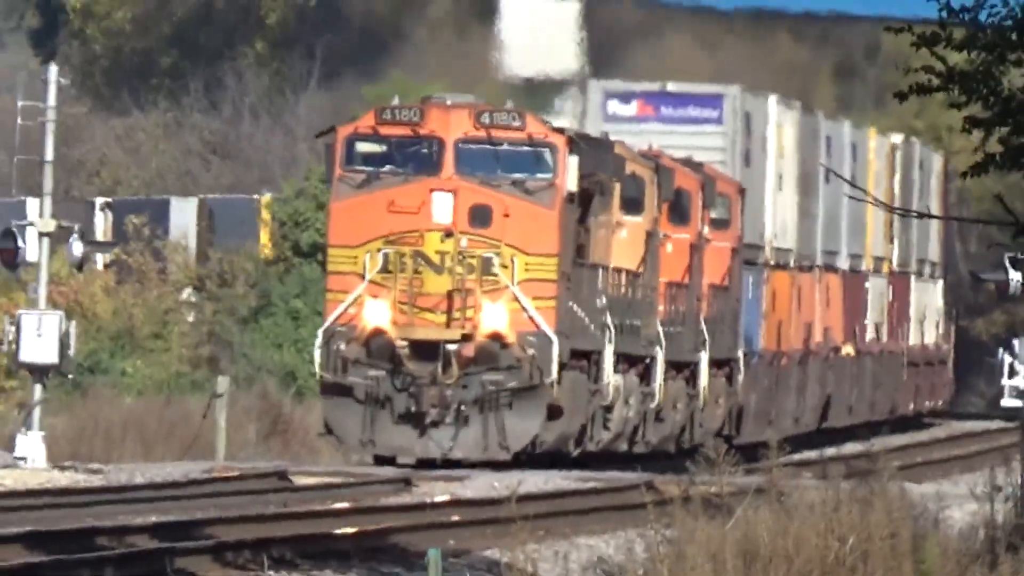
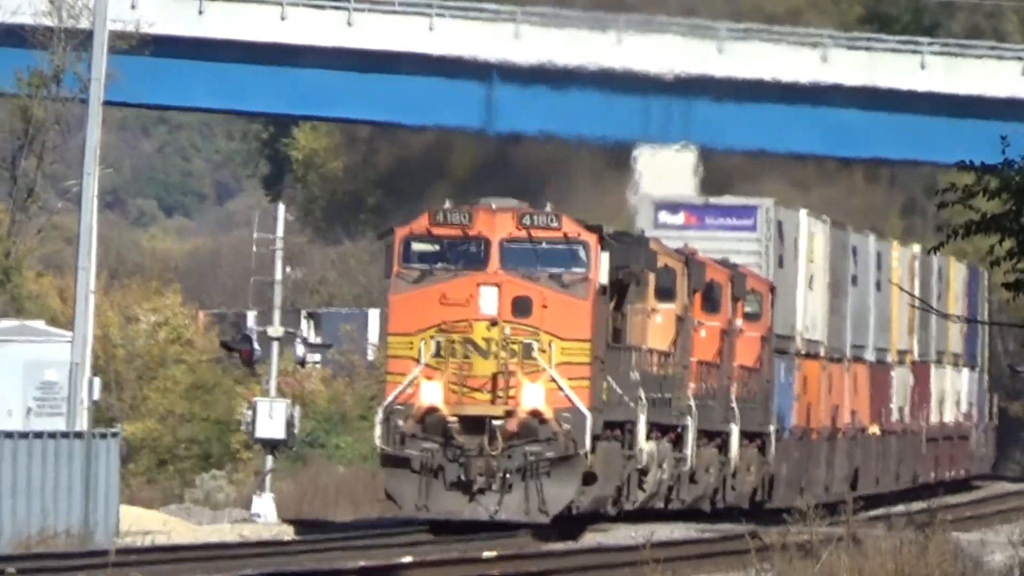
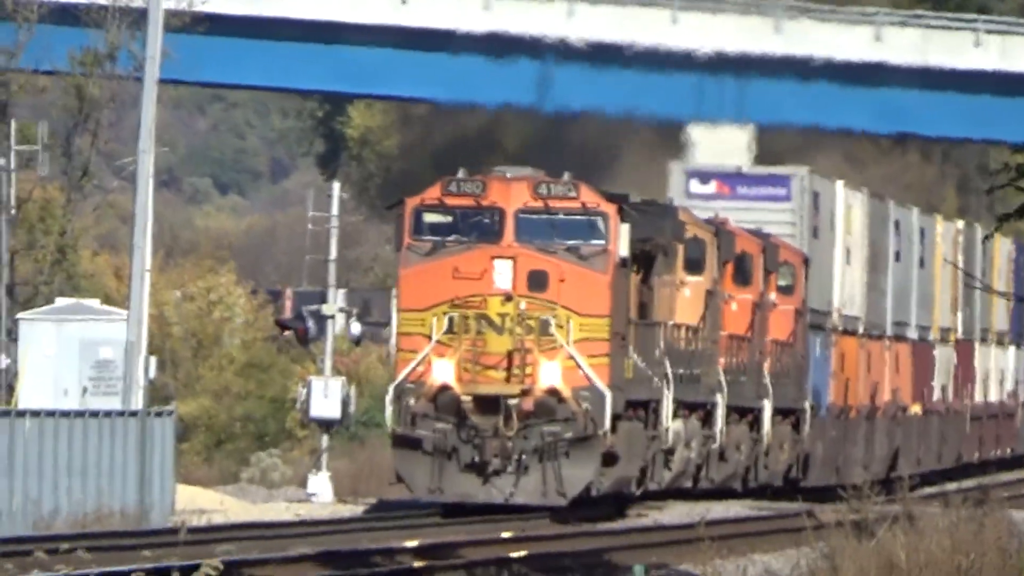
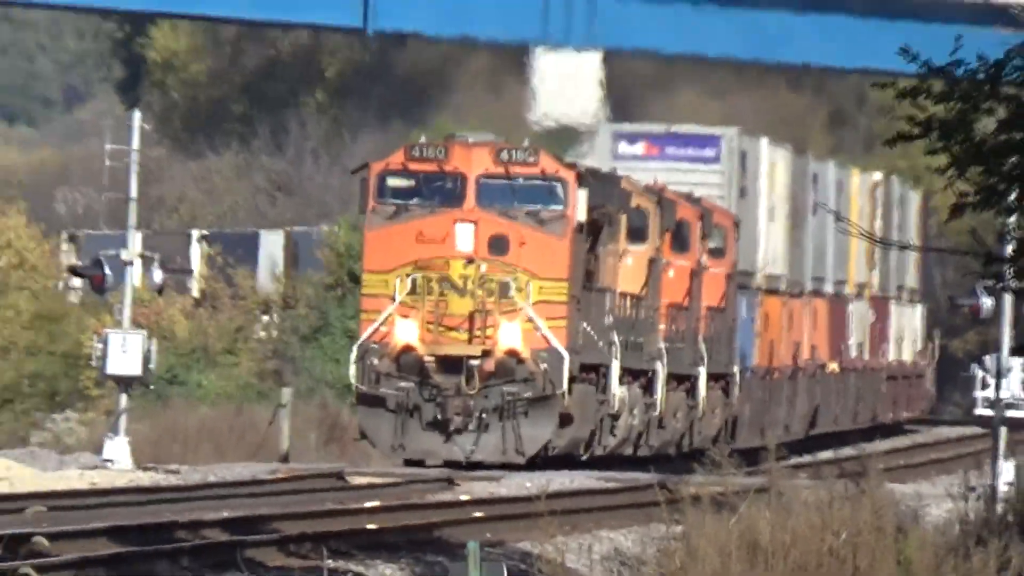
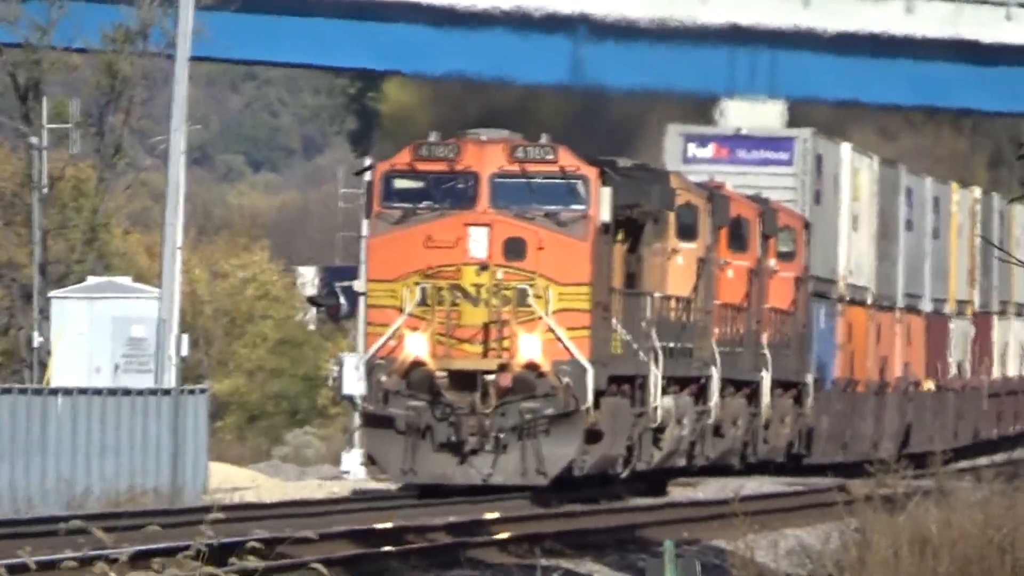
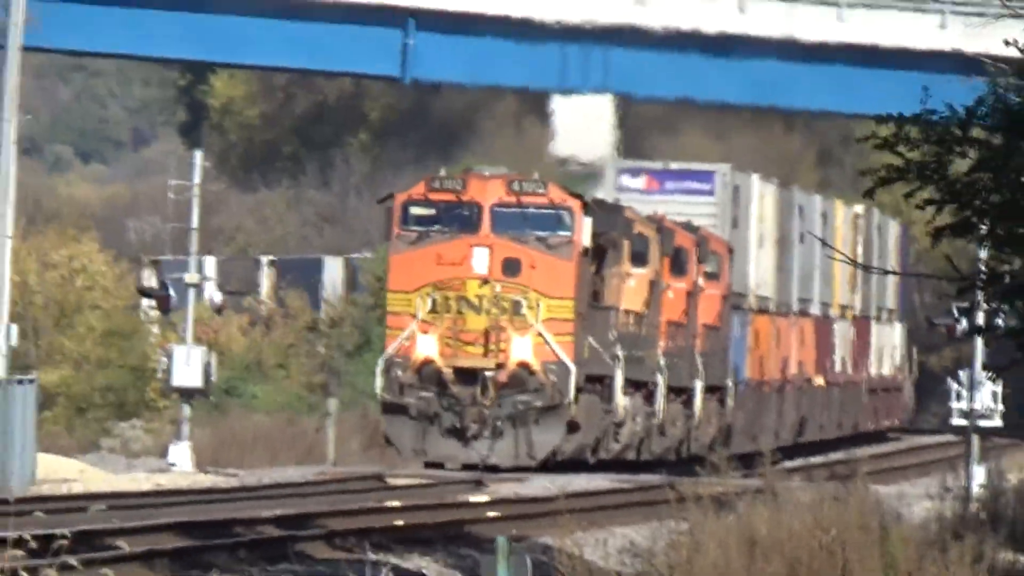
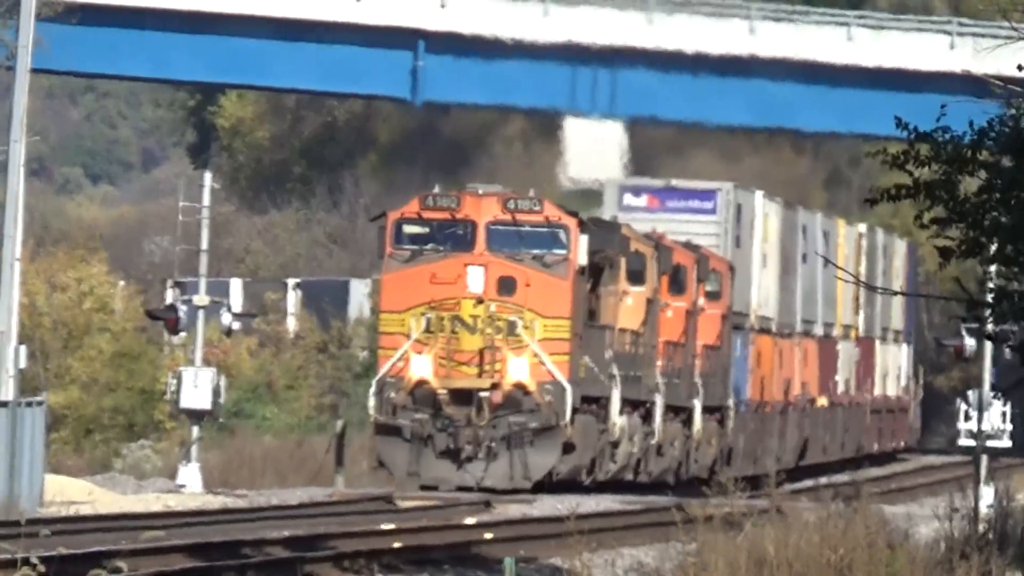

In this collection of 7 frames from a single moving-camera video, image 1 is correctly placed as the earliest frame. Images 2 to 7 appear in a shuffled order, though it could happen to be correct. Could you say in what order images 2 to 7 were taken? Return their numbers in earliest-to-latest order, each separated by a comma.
4, 6, 7, 2, 3, 5
